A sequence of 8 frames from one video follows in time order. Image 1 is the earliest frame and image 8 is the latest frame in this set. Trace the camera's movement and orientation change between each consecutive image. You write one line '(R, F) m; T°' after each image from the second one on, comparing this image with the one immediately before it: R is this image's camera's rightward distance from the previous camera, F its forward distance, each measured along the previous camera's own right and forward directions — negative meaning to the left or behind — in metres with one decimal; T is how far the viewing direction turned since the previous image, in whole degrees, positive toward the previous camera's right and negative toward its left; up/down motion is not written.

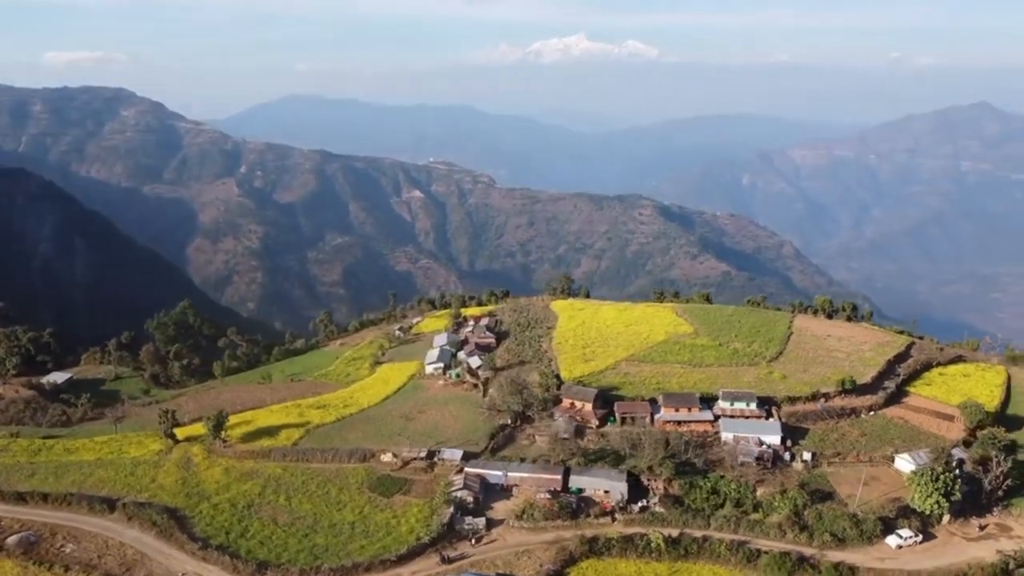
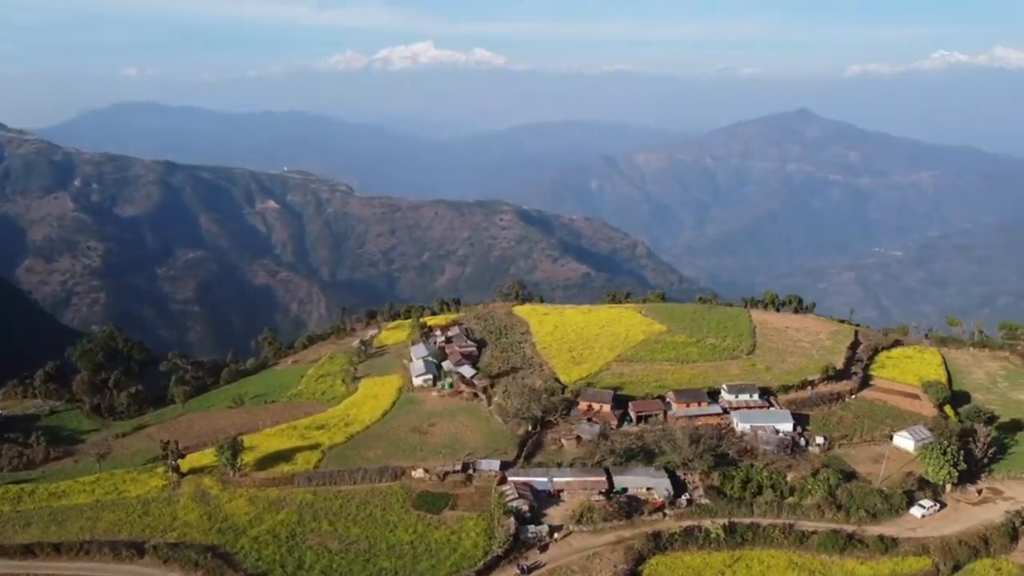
(-7.2, +0.6) m; +10°
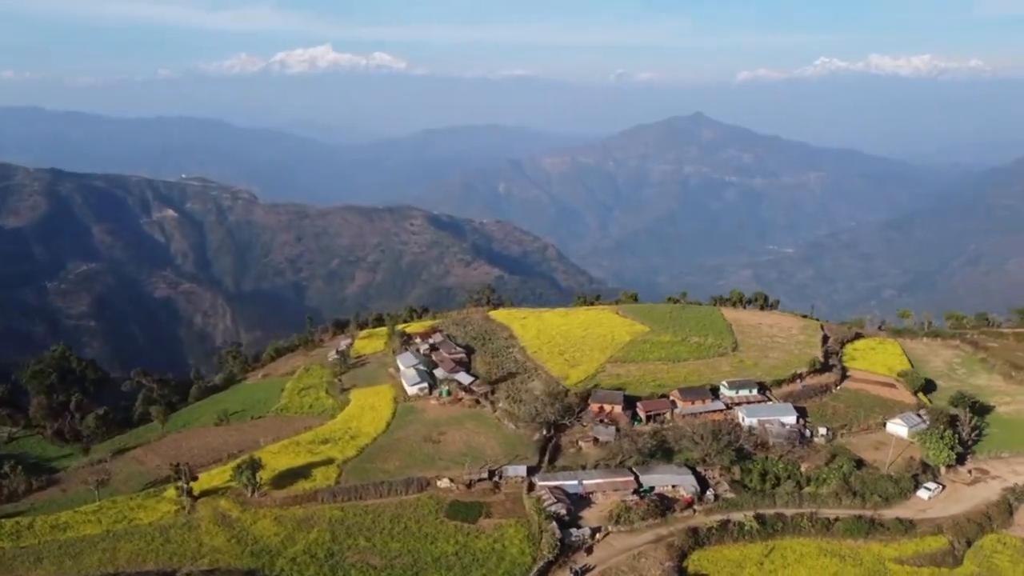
(-4.8, +0.3) m; +7°
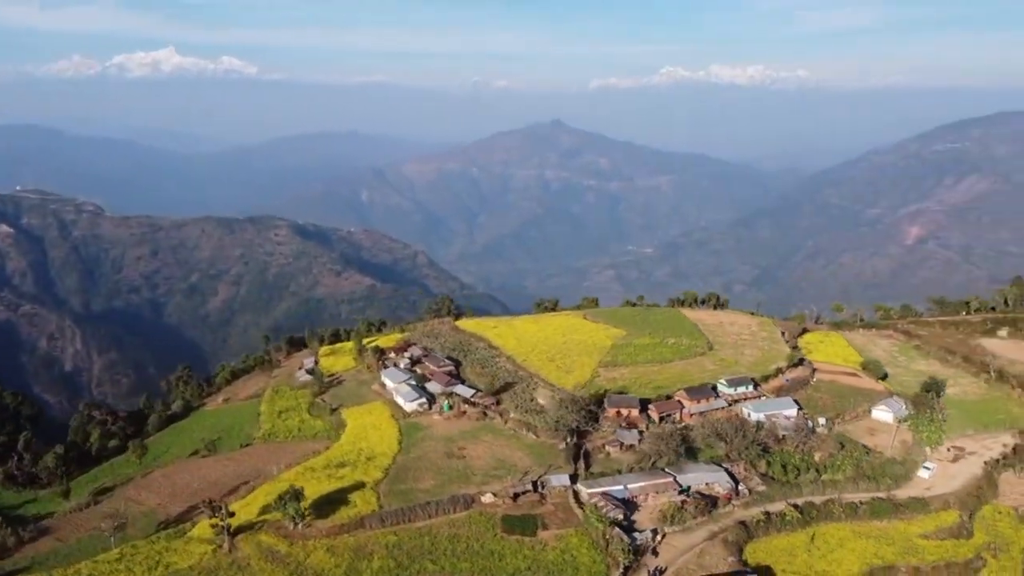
(-7.1, +0.6) m; +10°
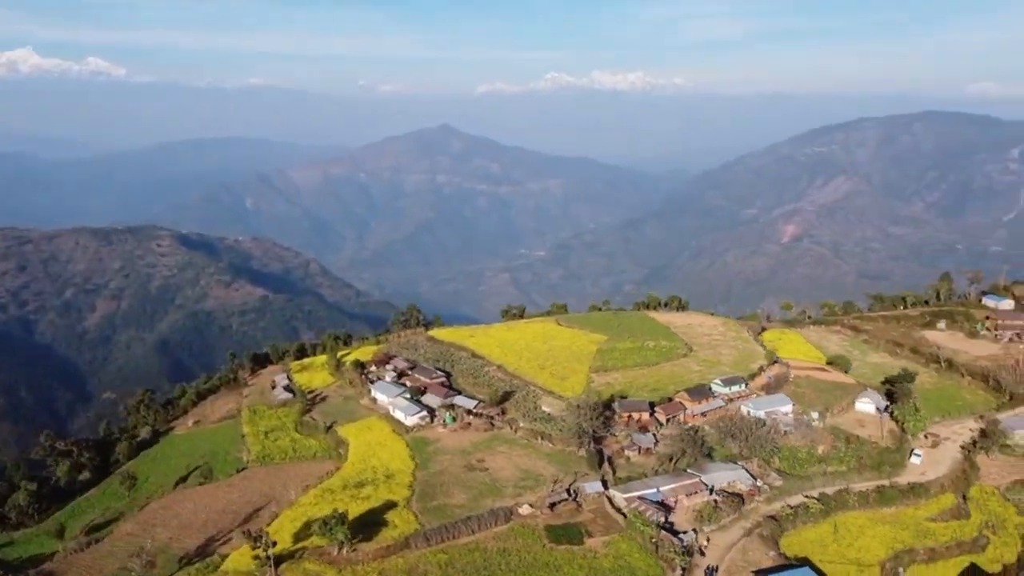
(-5.7, +0.5) m; +8°
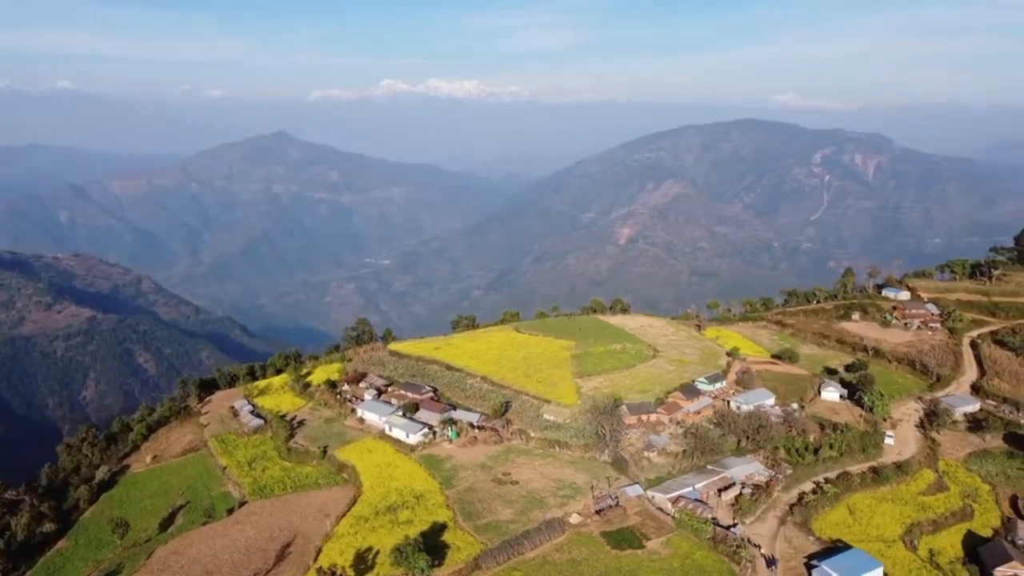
(-8.0, +1.0) m; +11°
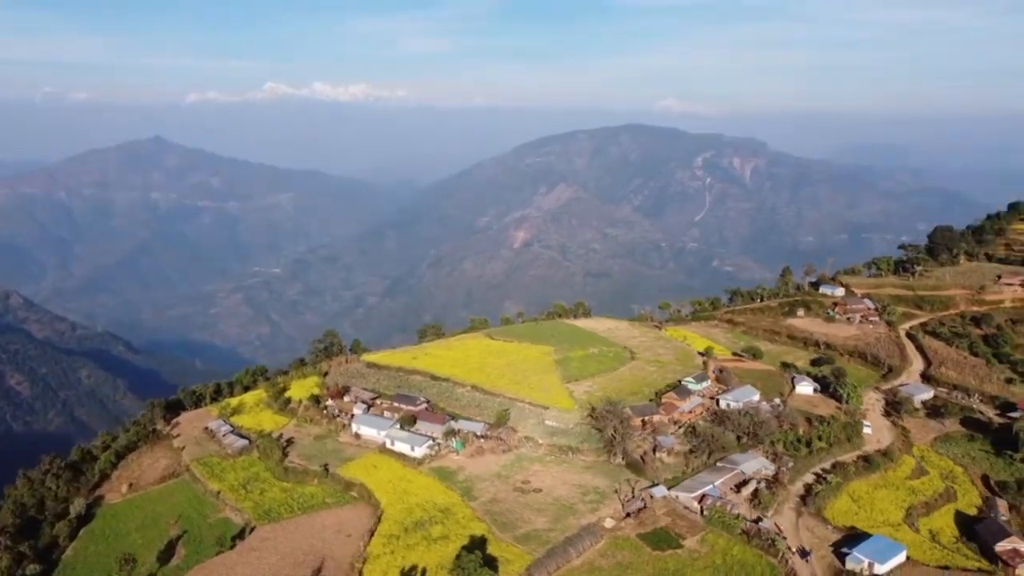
(-5.5, +0.6) m; +8°
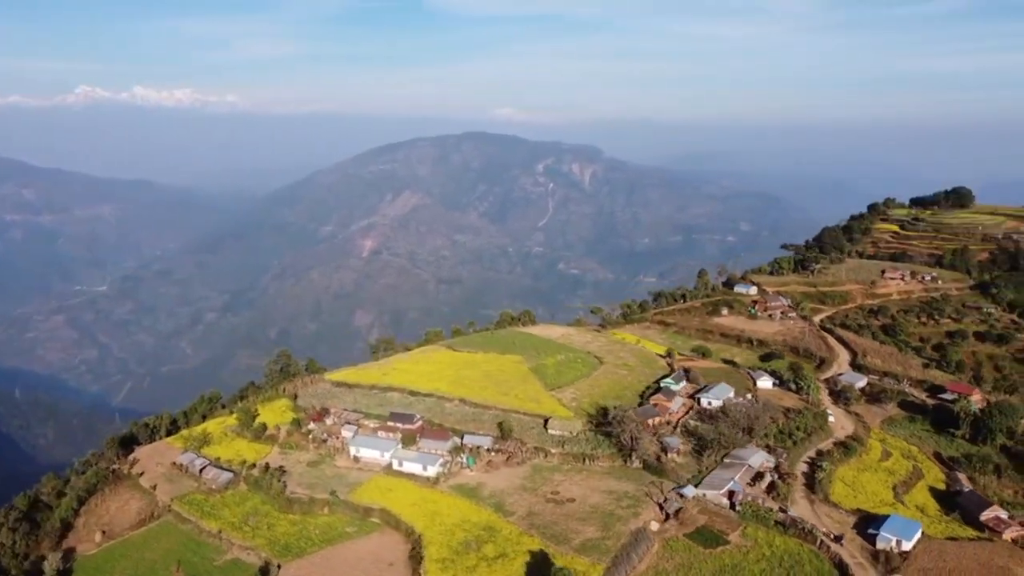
(-7.9, +1.1) m; +11°
